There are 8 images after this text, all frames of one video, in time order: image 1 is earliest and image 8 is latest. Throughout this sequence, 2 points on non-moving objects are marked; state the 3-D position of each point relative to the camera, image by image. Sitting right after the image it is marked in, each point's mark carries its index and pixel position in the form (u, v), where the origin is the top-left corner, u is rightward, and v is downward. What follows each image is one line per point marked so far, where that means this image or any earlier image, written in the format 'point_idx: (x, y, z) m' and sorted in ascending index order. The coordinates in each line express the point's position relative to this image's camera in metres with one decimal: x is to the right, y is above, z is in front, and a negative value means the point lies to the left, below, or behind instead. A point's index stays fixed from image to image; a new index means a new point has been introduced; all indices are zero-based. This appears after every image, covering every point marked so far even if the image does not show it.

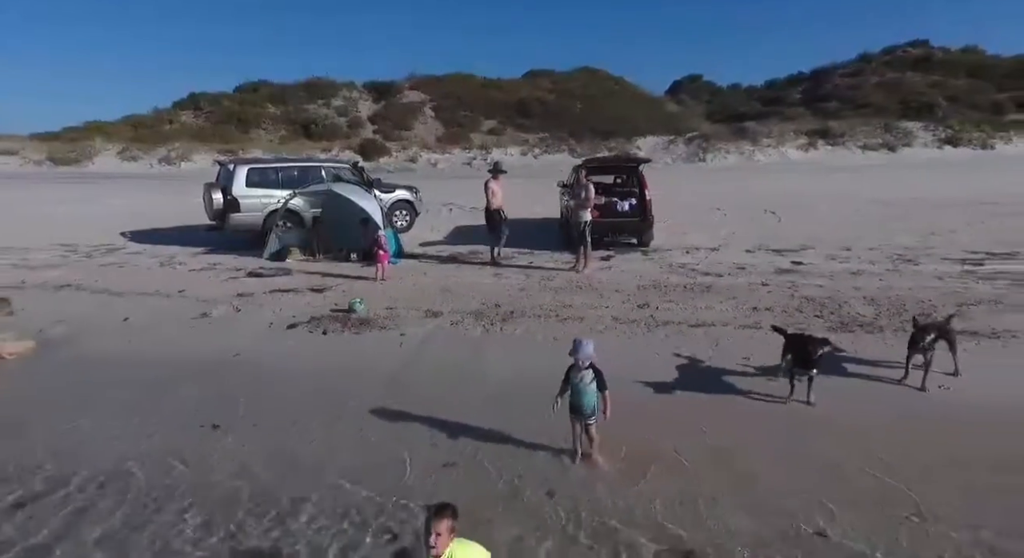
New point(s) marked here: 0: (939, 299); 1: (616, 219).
0: (+4.7, -0.2, +6.3) m
1: (+1.7, +1.0, +9.2) m
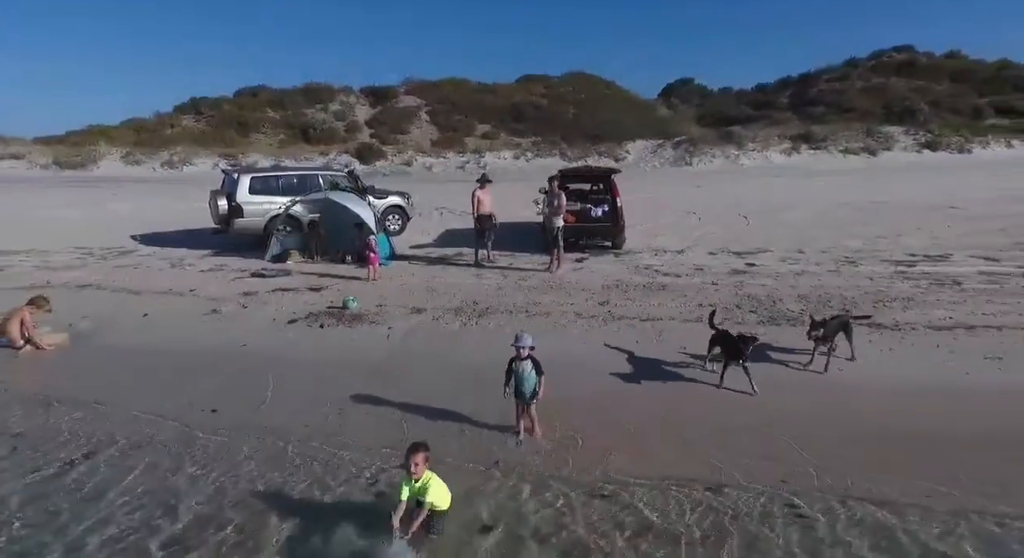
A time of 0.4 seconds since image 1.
0: (+4.4, -0.2, +7.2) m
1: (+1.4, +1.0, +10.1) m
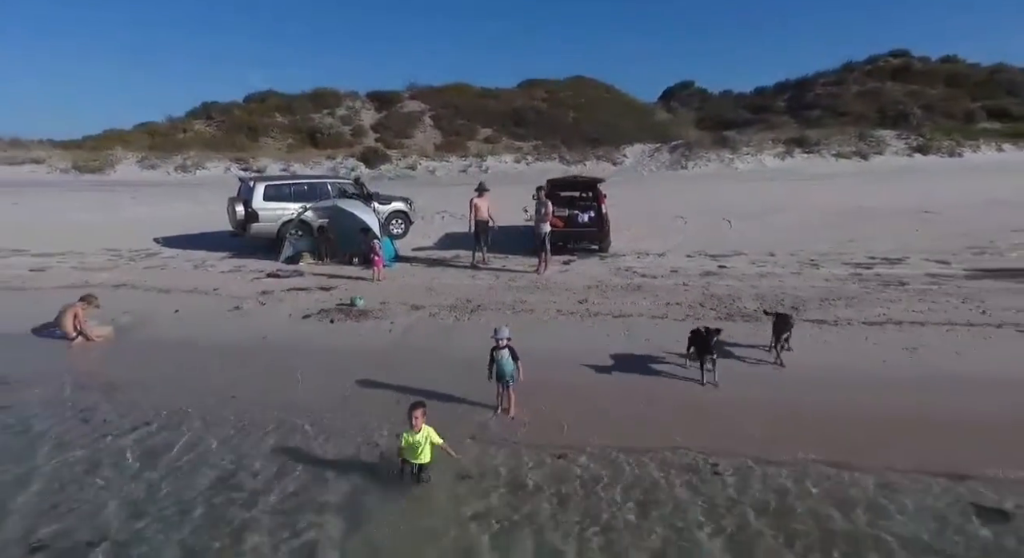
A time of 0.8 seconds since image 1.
0: (+4.2, -0.3, +8.1) m
1: (+1.2, +1.0, +11.0) m
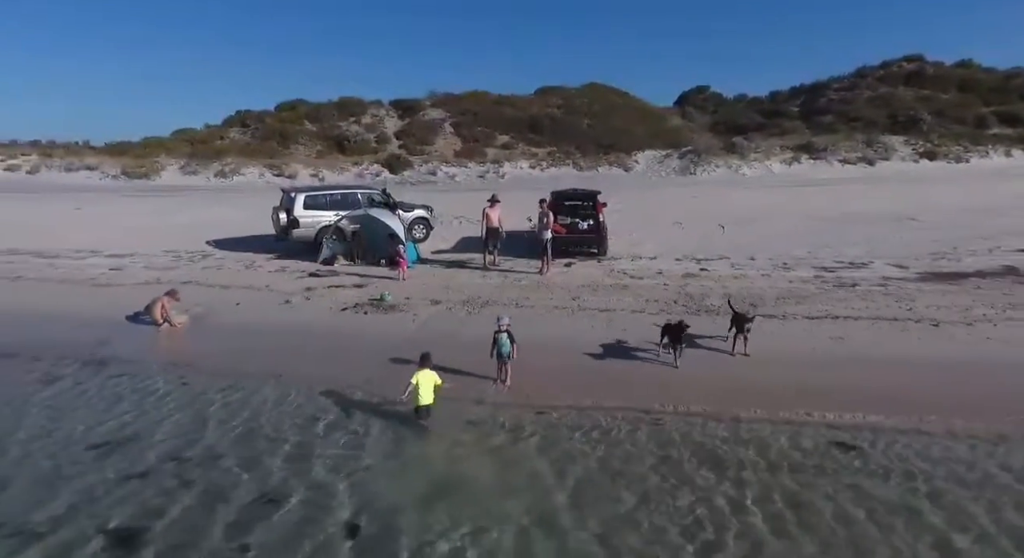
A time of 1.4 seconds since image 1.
0: (+4.3, -0.3, +9.4) m
1: (+1.4, +0.9, +12.4) m
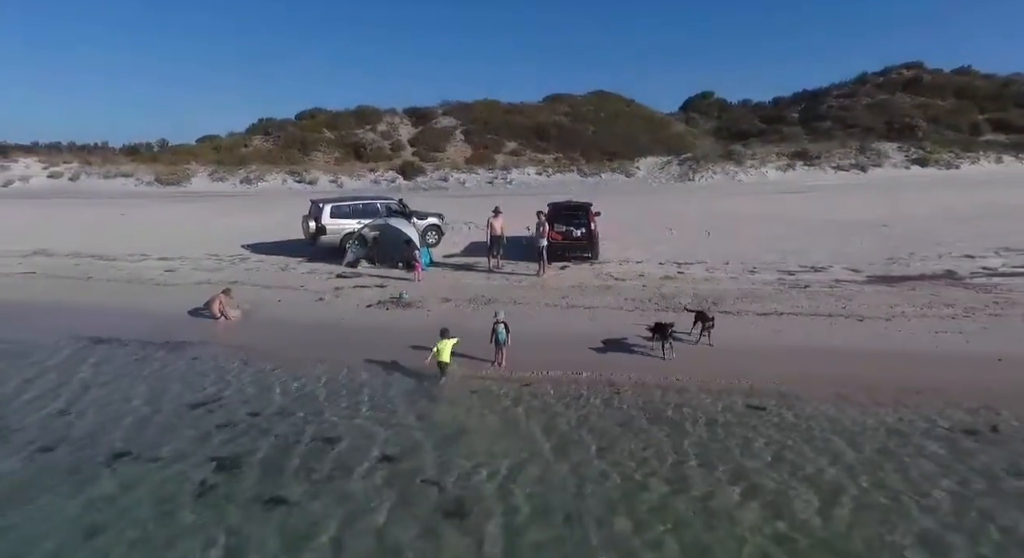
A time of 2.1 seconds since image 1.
0: (+4.3, -0.3, +11.0) m
1: (+1.4, +0.9, +14.1) m
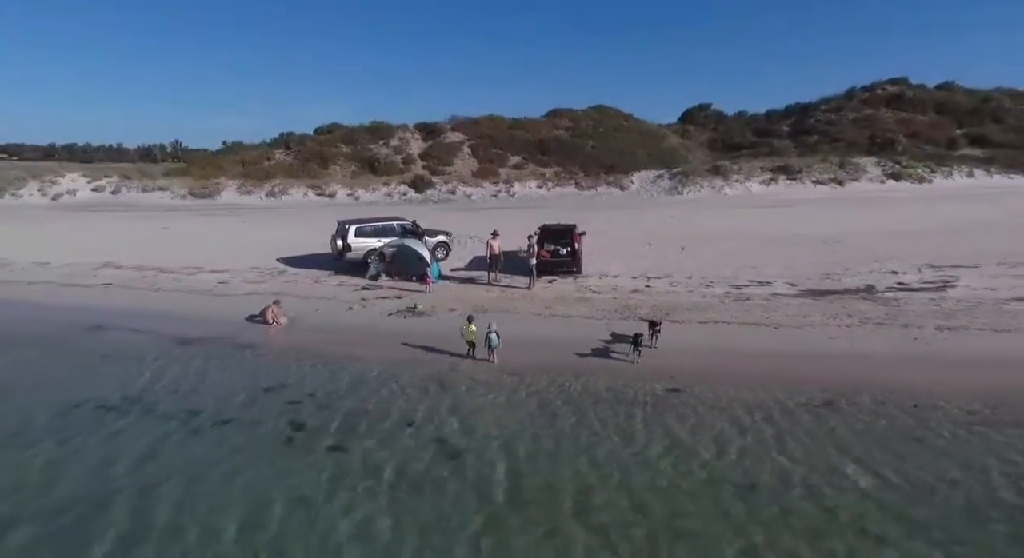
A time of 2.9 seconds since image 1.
0: (+4.1, -0.7, +13.6) m
1: (+1.3, +0.6, +16.7) m
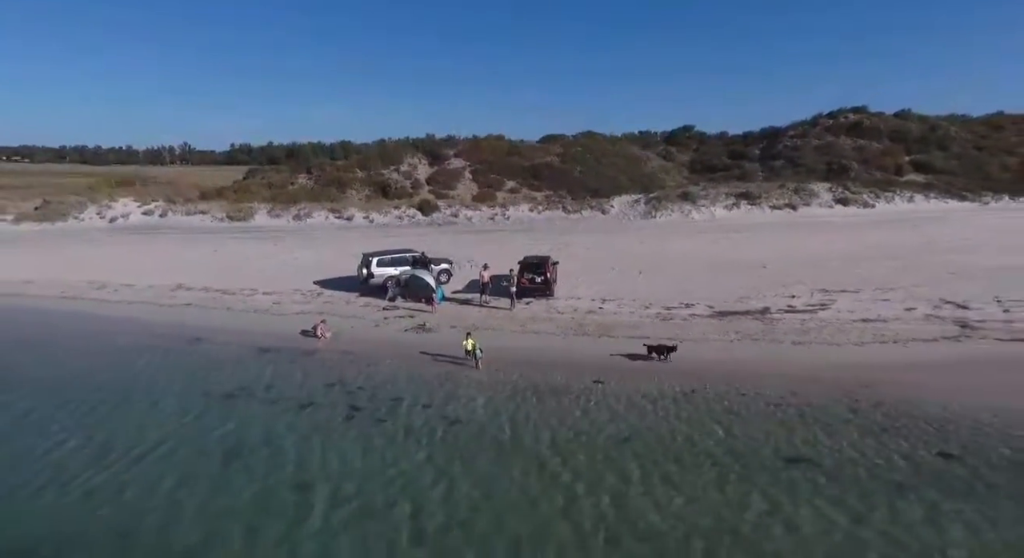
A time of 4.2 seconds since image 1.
0: (+3.6, -1.5, +18.5) m
1: (+0.8, -0.2, +21.6) m
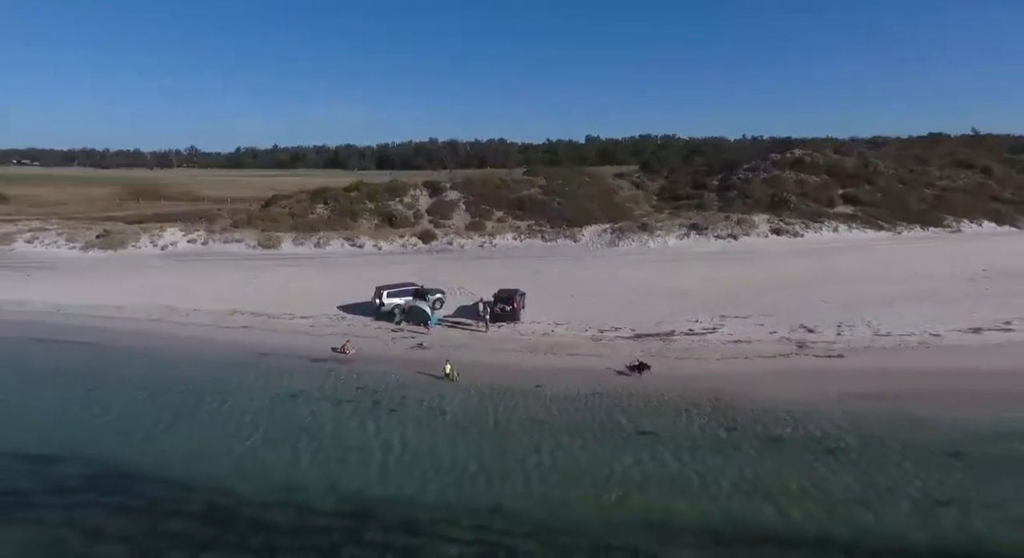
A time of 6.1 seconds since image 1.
0: (+2.3, -3.0, +25.7) m
1: (-0.4, -1.7, +28.9) m
